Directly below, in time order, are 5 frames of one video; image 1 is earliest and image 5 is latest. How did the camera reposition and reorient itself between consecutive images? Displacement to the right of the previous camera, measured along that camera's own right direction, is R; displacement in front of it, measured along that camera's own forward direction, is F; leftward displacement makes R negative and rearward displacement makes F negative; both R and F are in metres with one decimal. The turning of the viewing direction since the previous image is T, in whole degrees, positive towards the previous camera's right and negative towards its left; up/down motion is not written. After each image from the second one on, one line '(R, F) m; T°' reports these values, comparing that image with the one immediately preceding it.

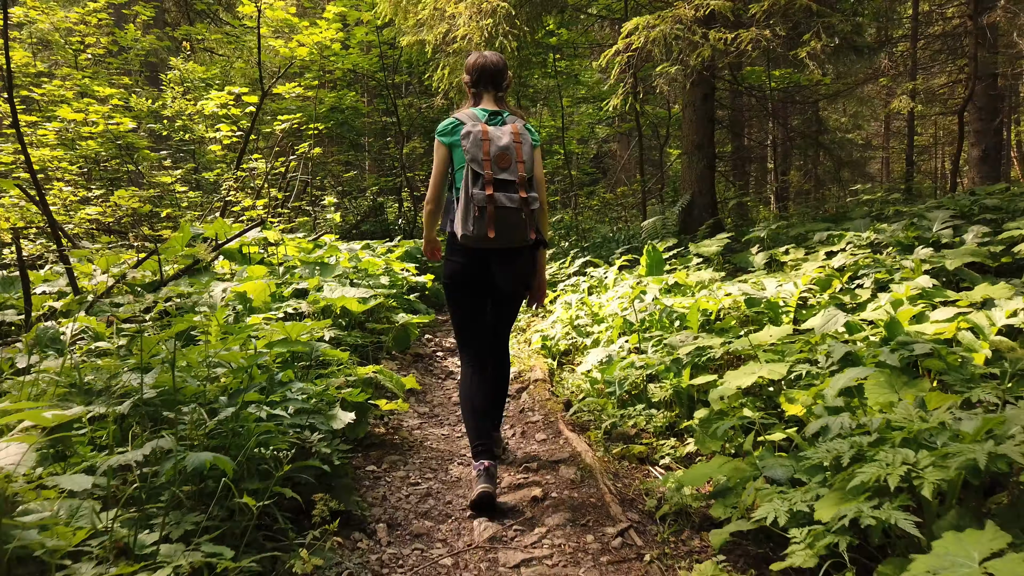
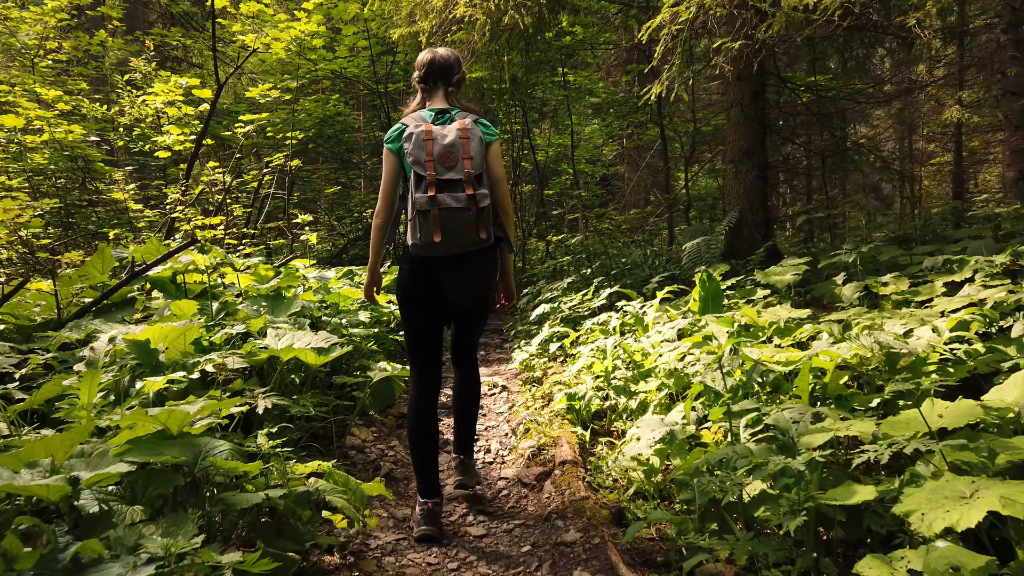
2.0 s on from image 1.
(-0.1, +1.2) m; 0°
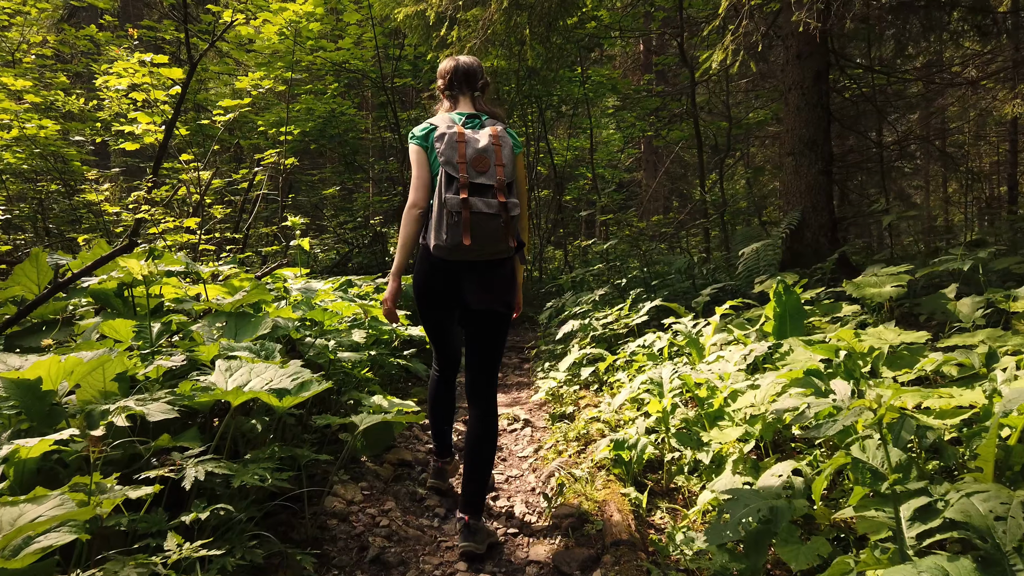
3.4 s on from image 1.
(-0.1, +0.8) m; -1°
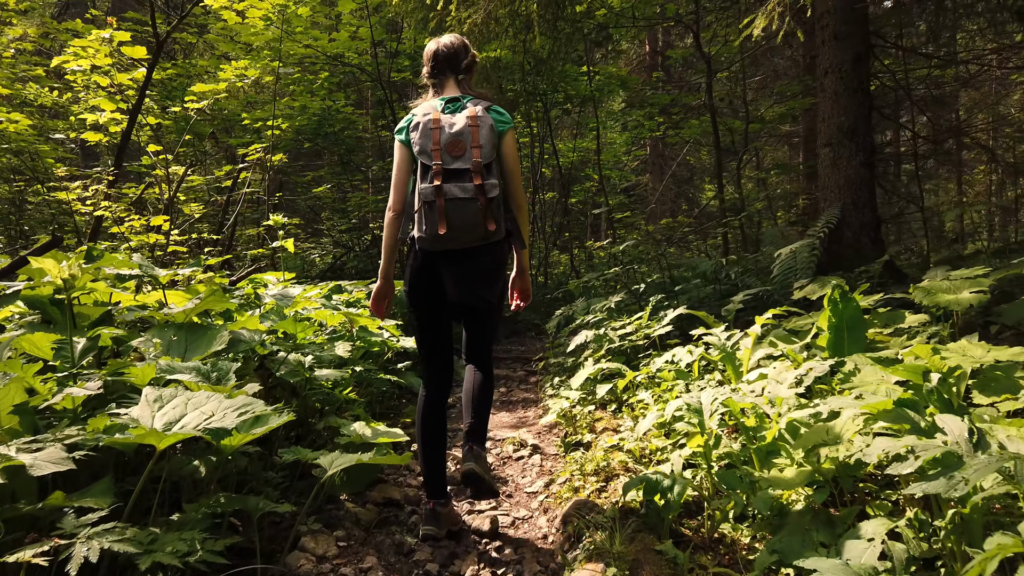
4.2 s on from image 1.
(0.0, +0.5) m; 0°
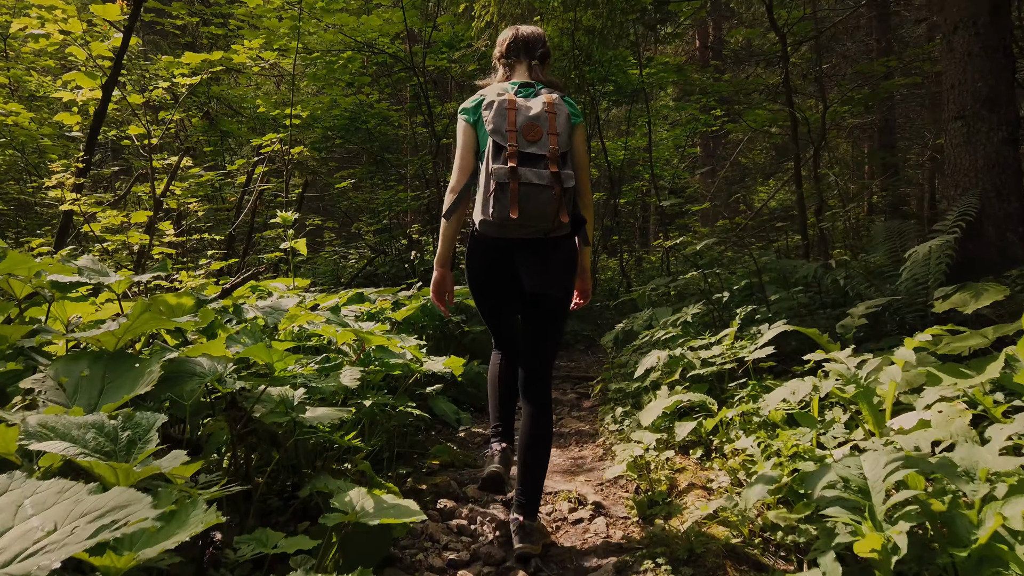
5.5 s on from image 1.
(0.0, +0.8) m; -3°
